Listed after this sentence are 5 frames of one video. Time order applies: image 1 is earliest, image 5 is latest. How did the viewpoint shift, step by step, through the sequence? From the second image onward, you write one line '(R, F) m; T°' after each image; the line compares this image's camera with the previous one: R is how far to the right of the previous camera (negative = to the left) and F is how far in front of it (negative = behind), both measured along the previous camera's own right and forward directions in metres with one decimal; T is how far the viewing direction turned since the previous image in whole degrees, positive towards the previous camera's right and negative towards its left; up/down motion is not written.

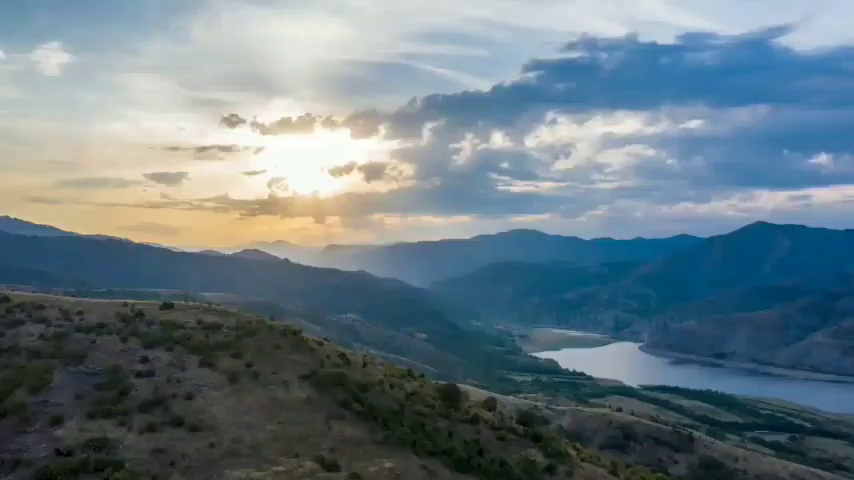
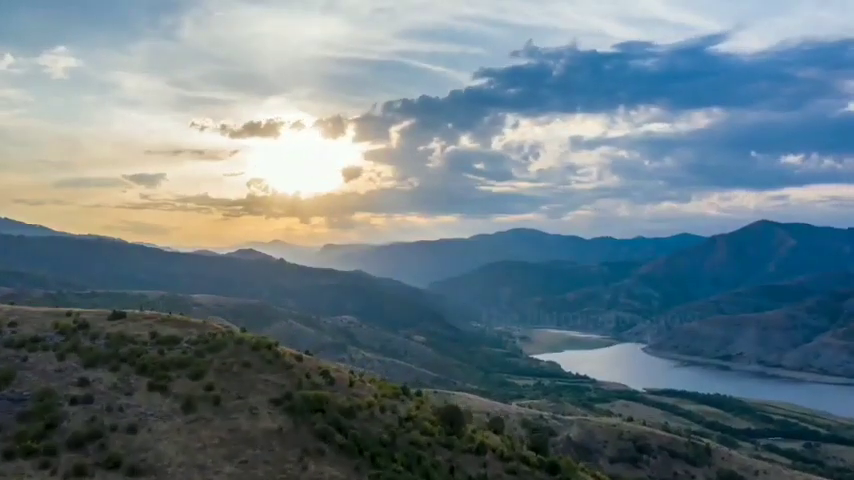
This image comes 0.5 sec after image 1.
(0.0, +3.3) m; 0°
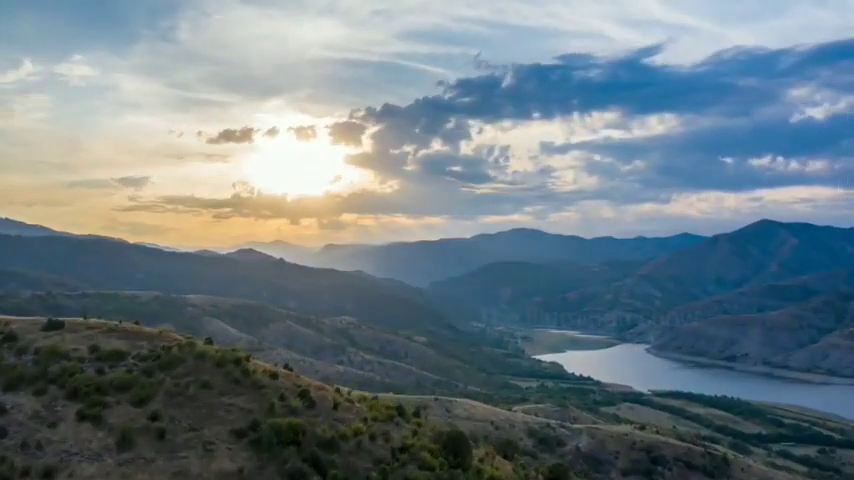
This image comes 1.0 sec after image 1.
(0.0, +3.1) m; 0°
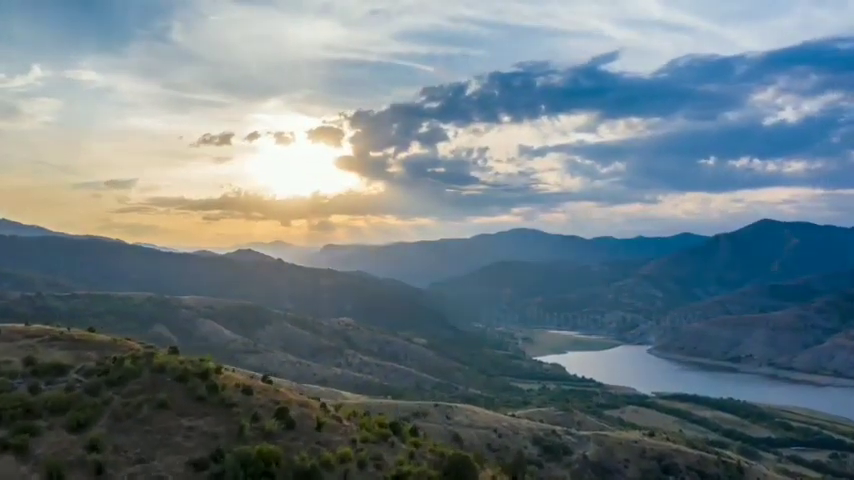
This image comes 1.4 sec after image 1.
(0.0, +2.3) m; 0°
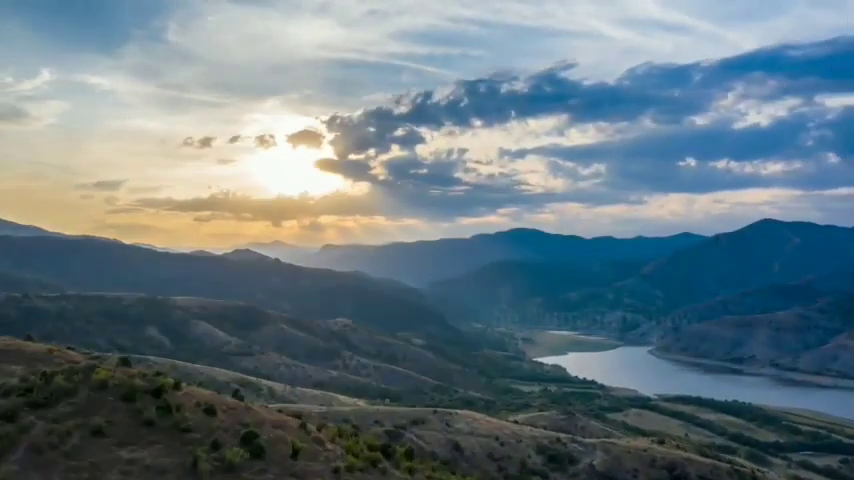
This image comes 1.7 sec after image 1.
(0.0, +2.3) m; 0°
